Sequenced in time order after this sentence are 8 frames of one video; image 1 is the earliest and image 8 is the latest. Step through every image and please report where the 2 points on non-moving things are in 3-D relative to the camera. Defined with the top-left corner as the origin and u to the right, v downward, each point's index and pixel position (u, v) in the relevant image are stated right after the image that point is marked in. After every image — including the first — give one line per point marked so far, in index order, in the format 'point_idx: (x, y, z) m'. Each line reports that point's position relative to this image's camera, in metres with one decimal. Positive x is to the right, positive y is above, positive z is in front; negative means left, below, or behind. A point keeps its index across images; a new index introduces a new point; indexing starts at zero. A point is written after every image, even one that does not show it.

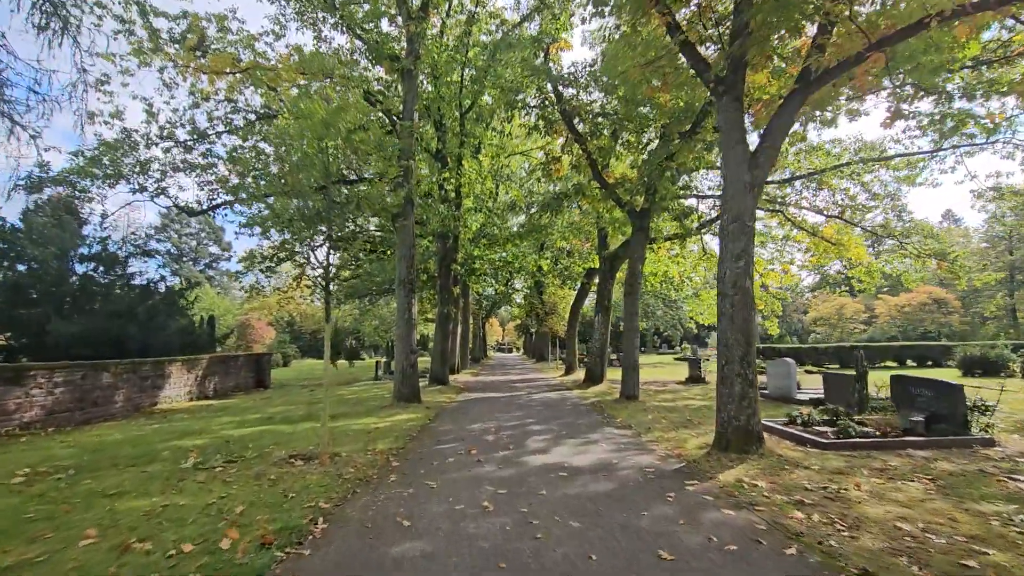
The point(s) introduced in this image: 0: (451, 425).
0: (-1.3, -2.9, +10.4) m
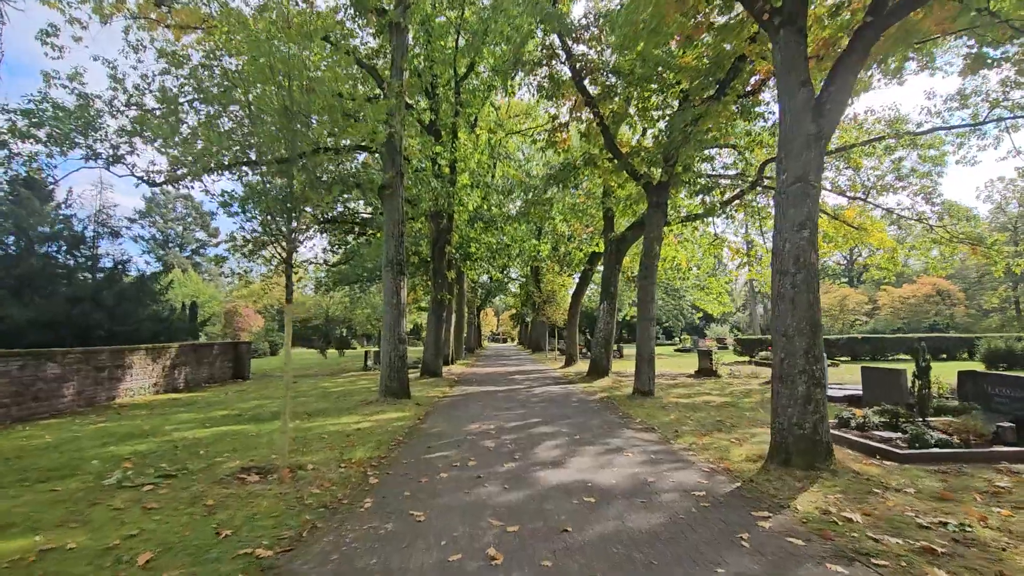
0: (-1.2, -2.5, +9.0) m
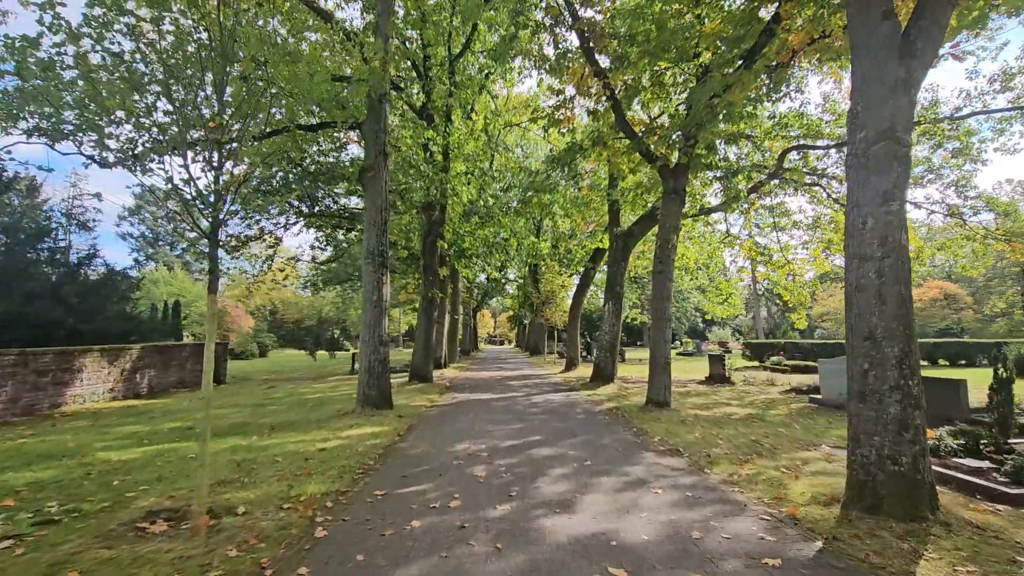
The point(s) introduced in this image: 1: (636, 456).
0: (-1.3, -2.4, +7.5) m
1: (+1.7, -2.3, +6.7) m
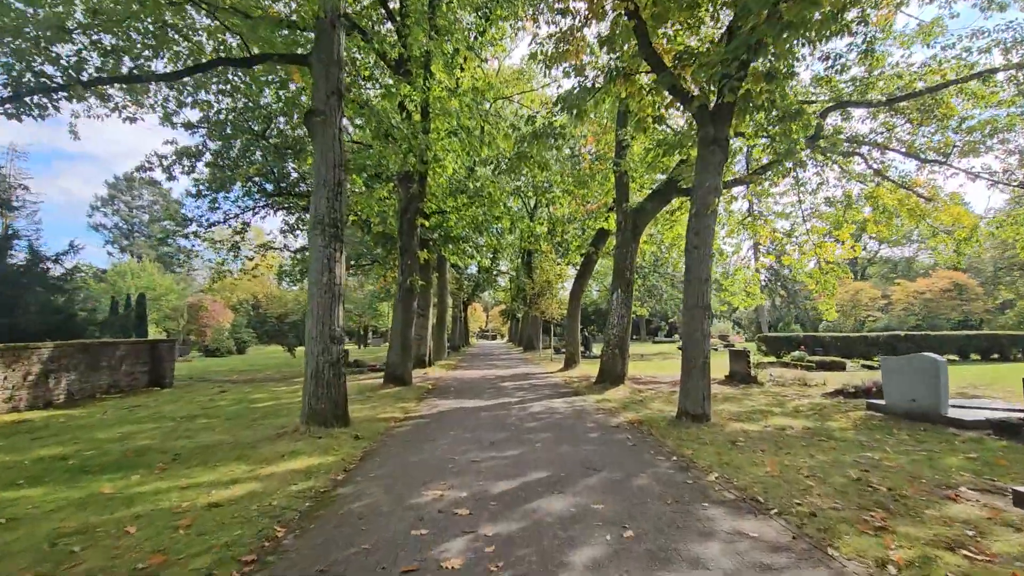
0: (-1.4, -2.1, +5.1) m
1: (+1.6, -2.0, +4.3) m
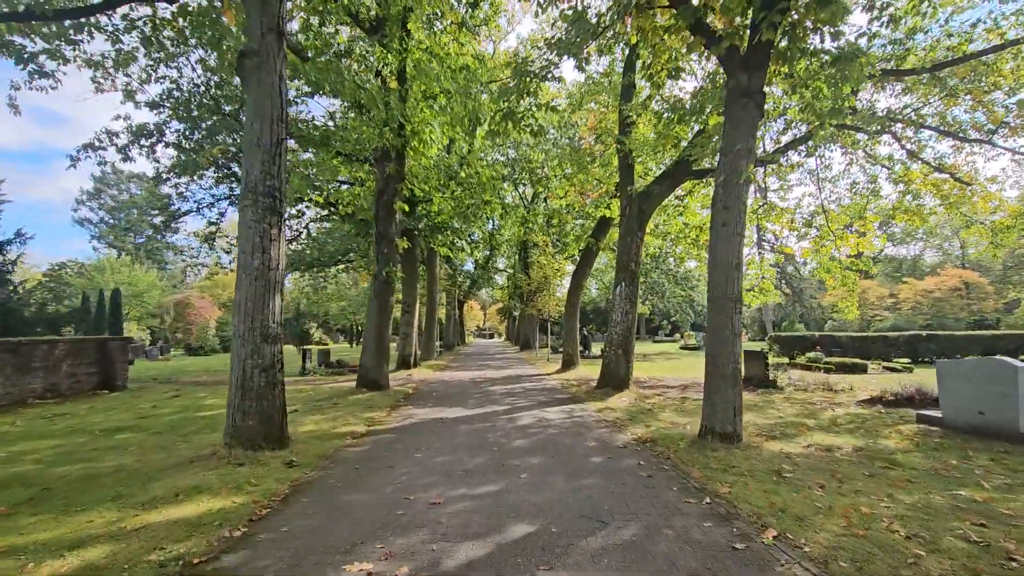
0: (-1.6, -1.9, +3.4) m
1: (+1.4, -1.8, +2.6) m
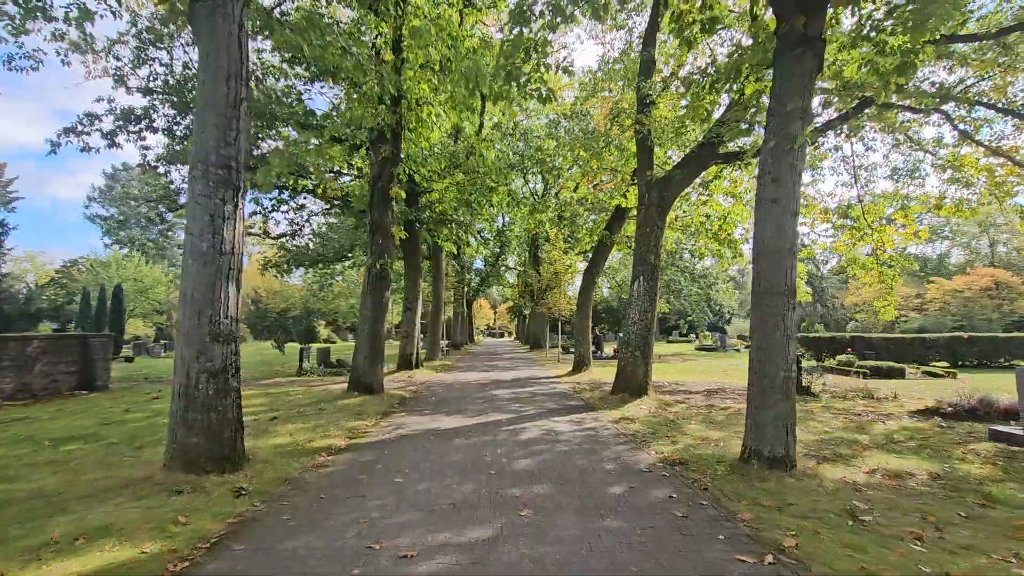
0: (-1.7, -1.8, +2.3) m
1: (+1.3, -1.7, +1.5) m
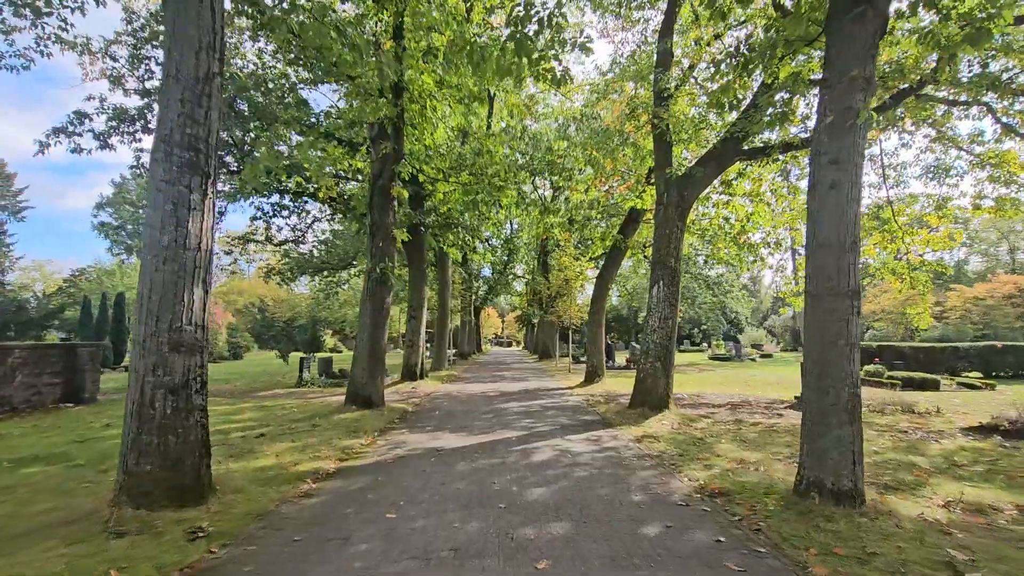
0: (-1.6, -1.8, +1.5) m
1: (+1.4, -1.6, +0.6) m
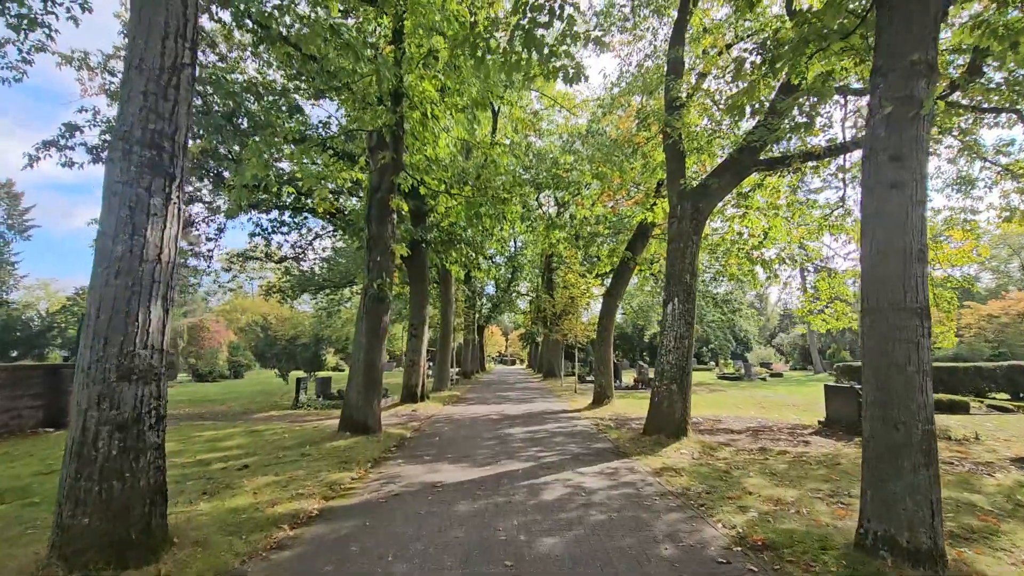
0: (-1.5, -1.8, +0.8) m
1: (+1.4, -1.6, -0.1) m
